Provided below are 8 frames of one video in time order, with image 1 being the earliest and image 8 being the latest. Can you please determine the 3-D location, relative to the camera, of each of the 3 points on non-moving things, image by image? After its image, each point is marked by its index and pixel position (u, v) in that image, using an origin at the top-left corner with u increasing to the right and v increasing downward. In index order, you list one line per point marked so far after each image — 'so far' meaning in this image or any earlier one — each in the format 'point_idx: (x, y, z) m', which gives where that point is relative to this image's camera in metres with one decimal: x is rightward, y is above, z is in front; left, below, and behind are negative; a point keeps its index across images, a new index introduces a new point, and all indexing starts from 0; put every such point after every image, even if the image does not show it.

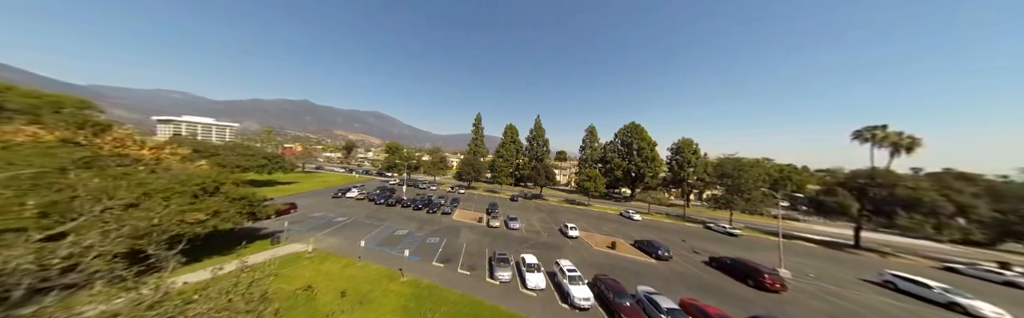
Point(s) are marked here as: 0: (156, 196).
0: (-25.3, -2.7, +14.2) m
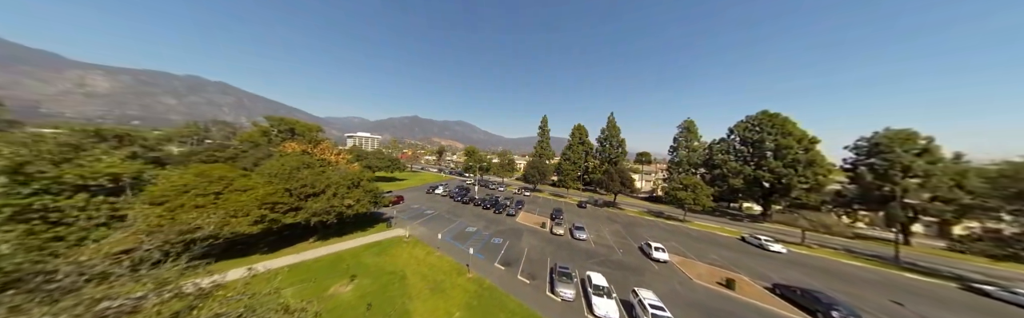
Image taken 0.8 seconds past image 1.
0: (-19.6, -3.1, +21.3) m
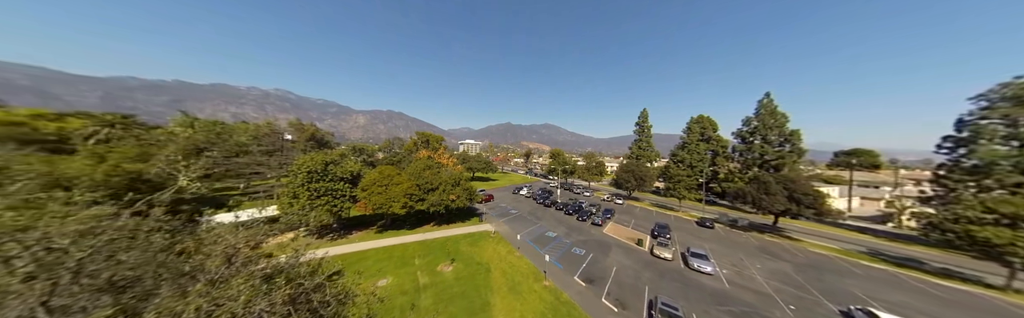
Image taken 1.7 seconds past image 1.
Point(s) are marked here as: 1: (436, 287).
0: (-9.3, -3.6, +26.9) m
1: (-5.5, -9.5, +13.9) m
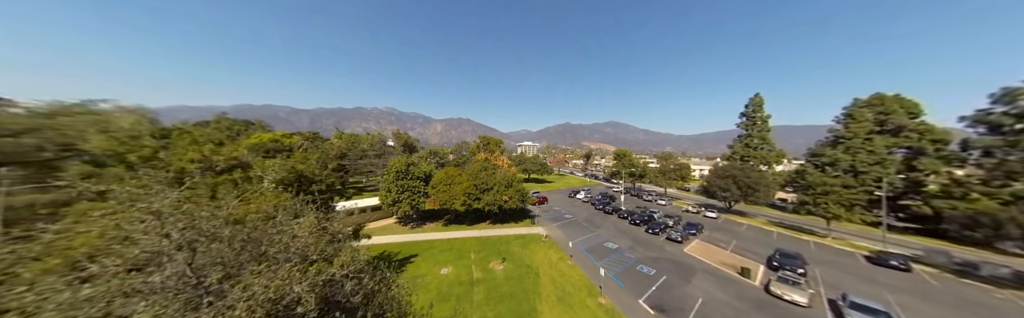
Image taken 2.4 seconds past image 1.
0: (-1.7, -3.9, +28.2) m
1: (-1.9, -9.7, +14.5) m
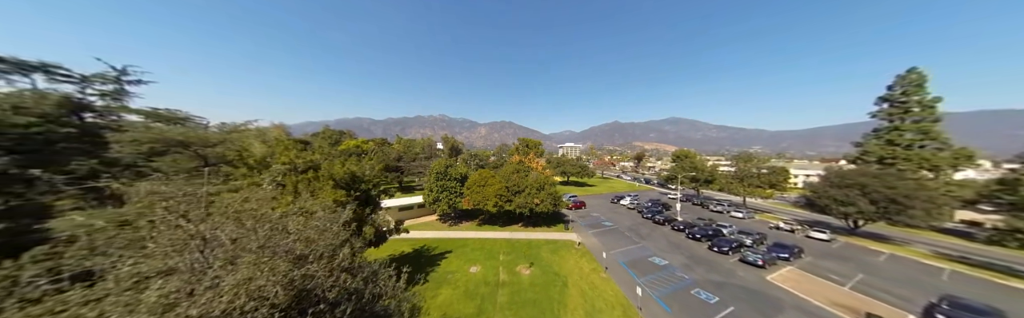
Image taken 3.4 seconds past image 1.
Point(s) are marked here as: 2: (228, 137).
0: (+3.0, -4.2, +27.8) m
1: (0.0, -9.8, +14.4) m
2: (-26.3, +2.1, +17.4) m
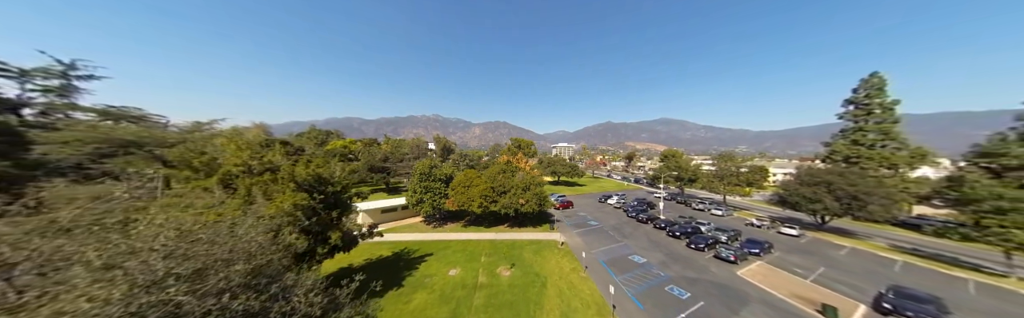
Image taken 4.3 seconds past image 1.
0: (+0.8, -4.2, +27.8) m
1: (-1.7, -9.9, +14.3) m
2: (-28.1, +1.9, +16.4) m
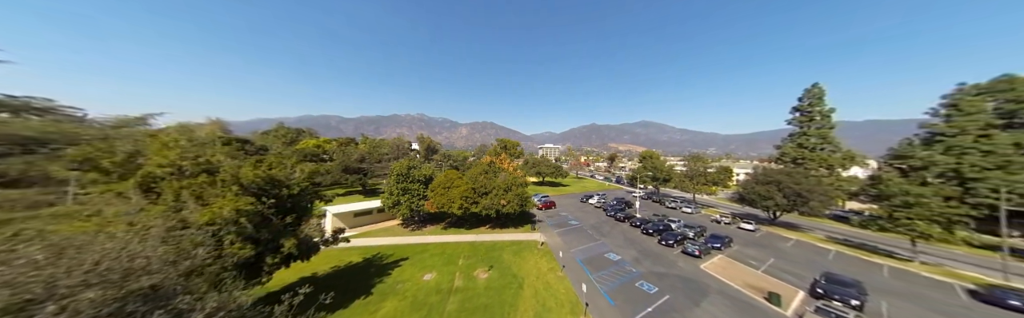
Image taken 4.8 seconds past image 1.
0: (-1.9, -4.3, +27.6) m
1: (-3.5, -9.9, +14.0) m
2: (-29.9, +1.9, +14.2) m
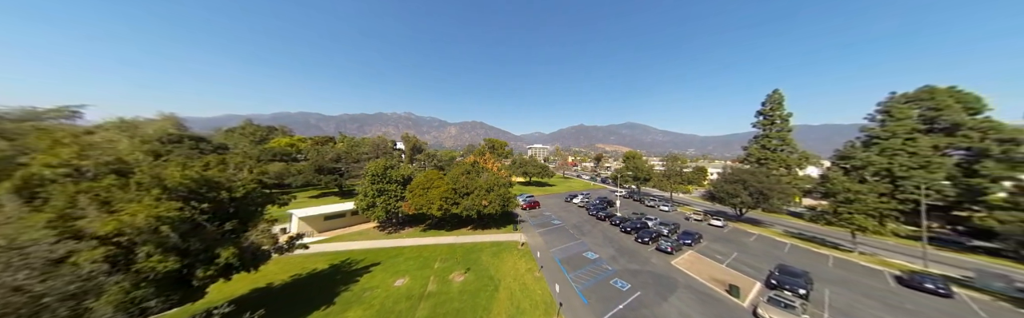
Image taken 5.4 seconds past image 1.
0: (-4.5, -4.3, +27.2) m
1: (-5.3, -9.9, +13.5) m
2: (-31.7, +2.0, +12.1) m
